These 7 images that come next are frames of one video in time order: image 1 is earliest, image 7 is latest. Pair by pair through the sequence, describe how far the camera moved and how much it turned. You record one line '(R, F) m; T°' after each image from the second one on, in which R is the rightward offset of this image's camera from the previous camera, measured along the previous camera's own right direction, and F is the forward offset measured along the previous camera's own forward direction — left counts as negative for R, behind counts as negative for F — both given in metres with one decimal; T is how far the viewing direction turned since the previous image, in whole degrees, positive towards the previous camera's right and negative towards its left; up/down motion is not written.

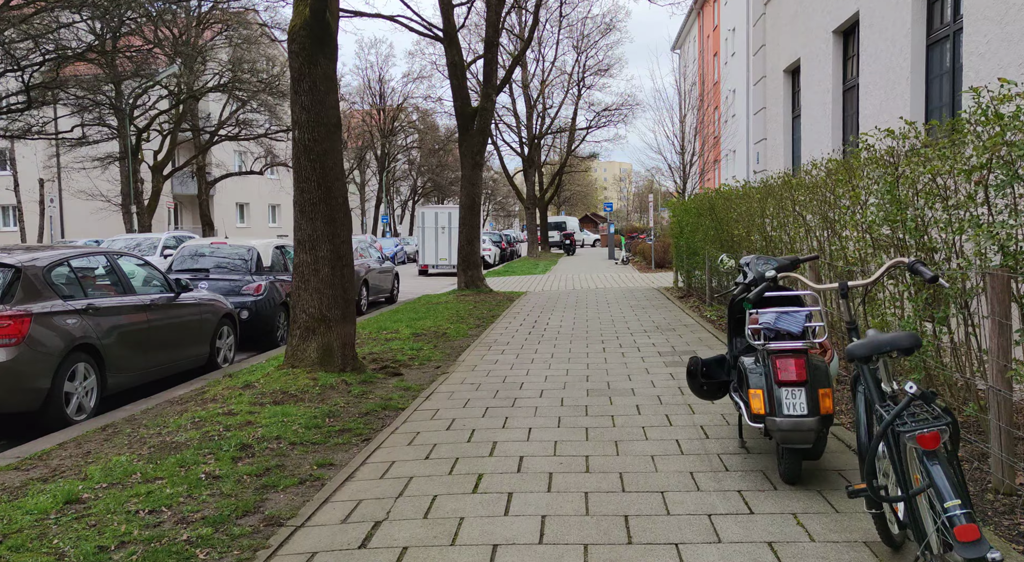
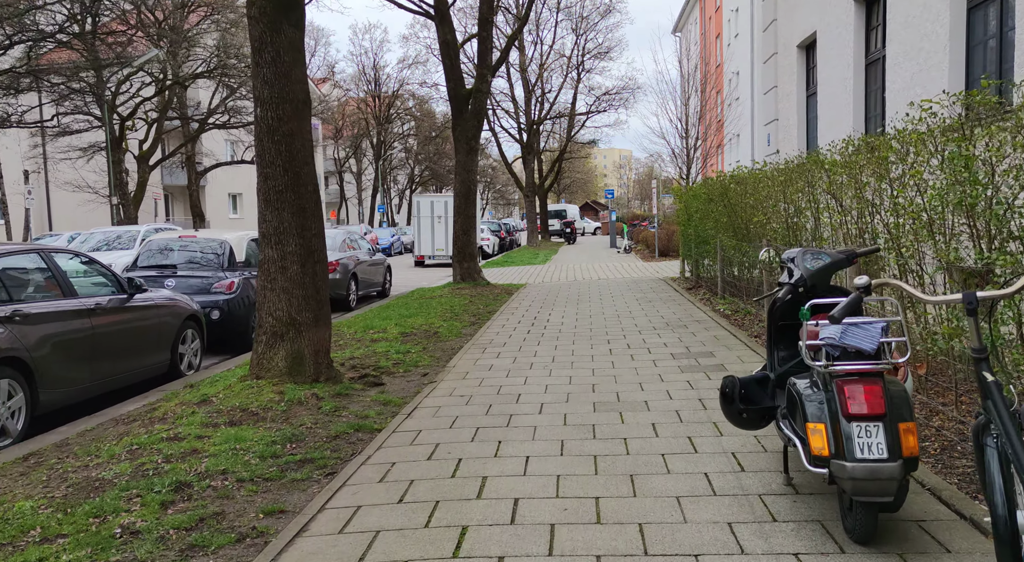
(0.0, +0.9) m; 0°
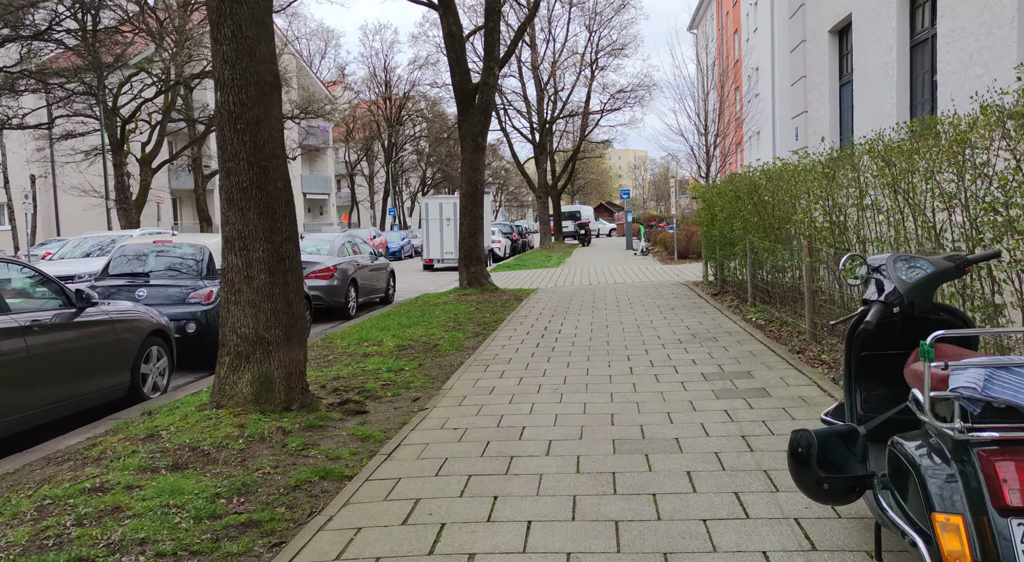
(+0.1, +0.9) m; -1°
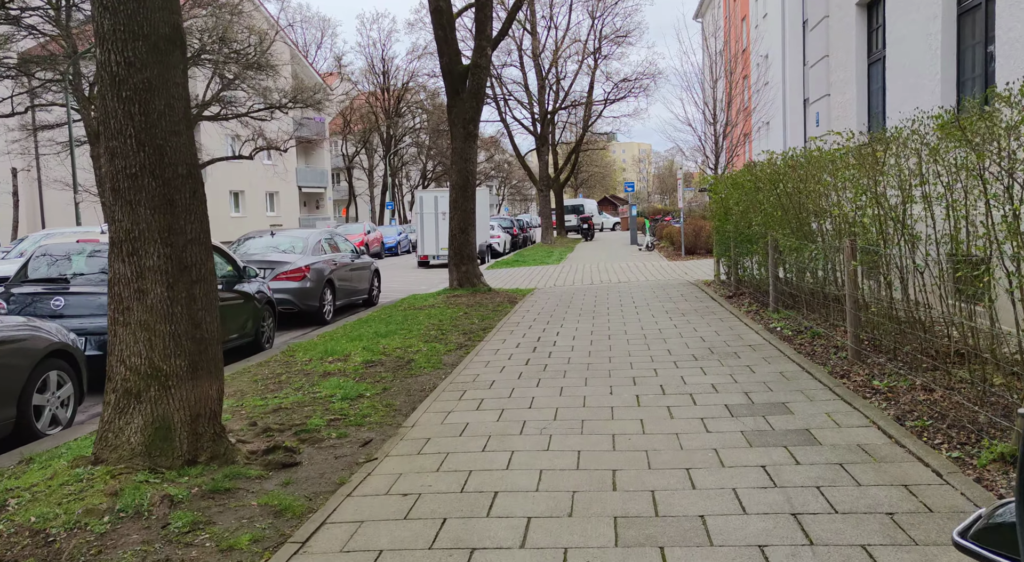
(+0.2, +1.3) m; 0°
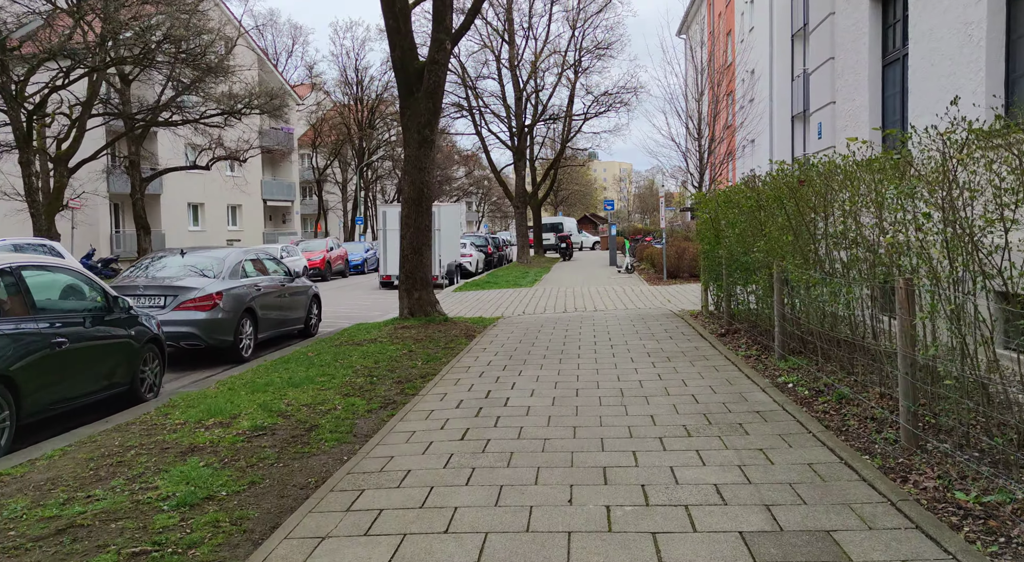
(+0.3, +1.8) m; +1°
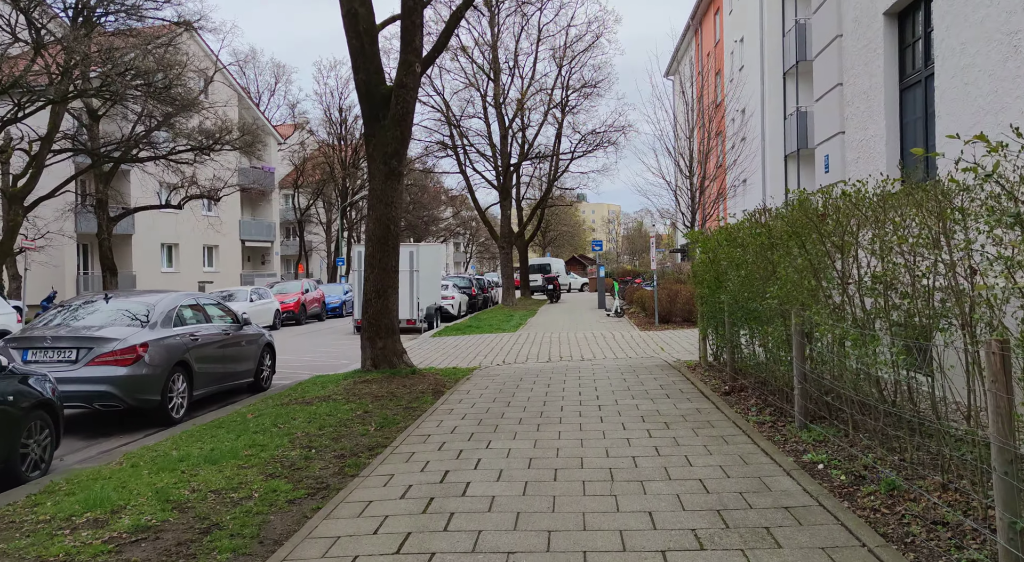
(+0.2, +1.2) m; +1°
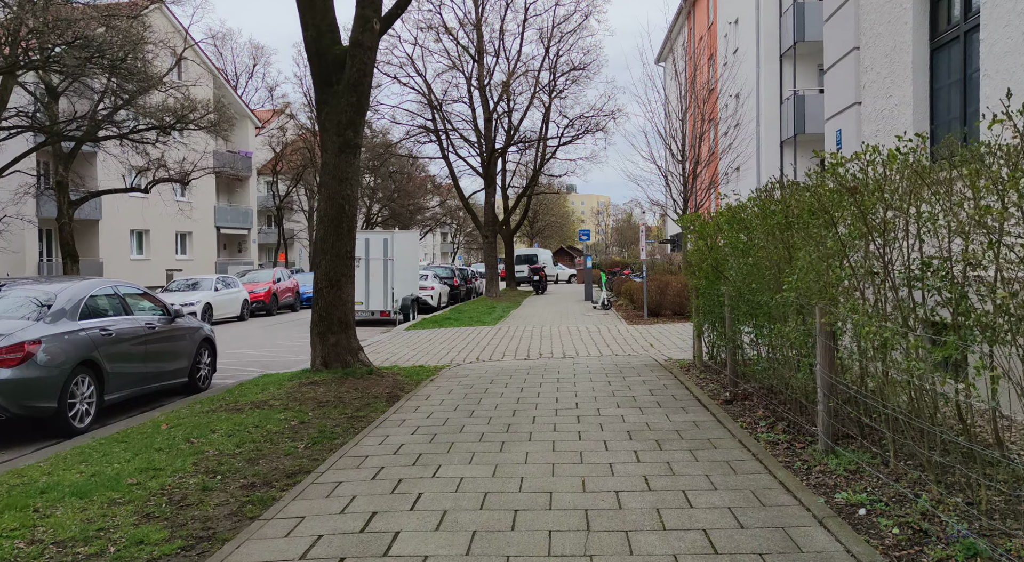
(+0.2, +1.3) m; +1°
